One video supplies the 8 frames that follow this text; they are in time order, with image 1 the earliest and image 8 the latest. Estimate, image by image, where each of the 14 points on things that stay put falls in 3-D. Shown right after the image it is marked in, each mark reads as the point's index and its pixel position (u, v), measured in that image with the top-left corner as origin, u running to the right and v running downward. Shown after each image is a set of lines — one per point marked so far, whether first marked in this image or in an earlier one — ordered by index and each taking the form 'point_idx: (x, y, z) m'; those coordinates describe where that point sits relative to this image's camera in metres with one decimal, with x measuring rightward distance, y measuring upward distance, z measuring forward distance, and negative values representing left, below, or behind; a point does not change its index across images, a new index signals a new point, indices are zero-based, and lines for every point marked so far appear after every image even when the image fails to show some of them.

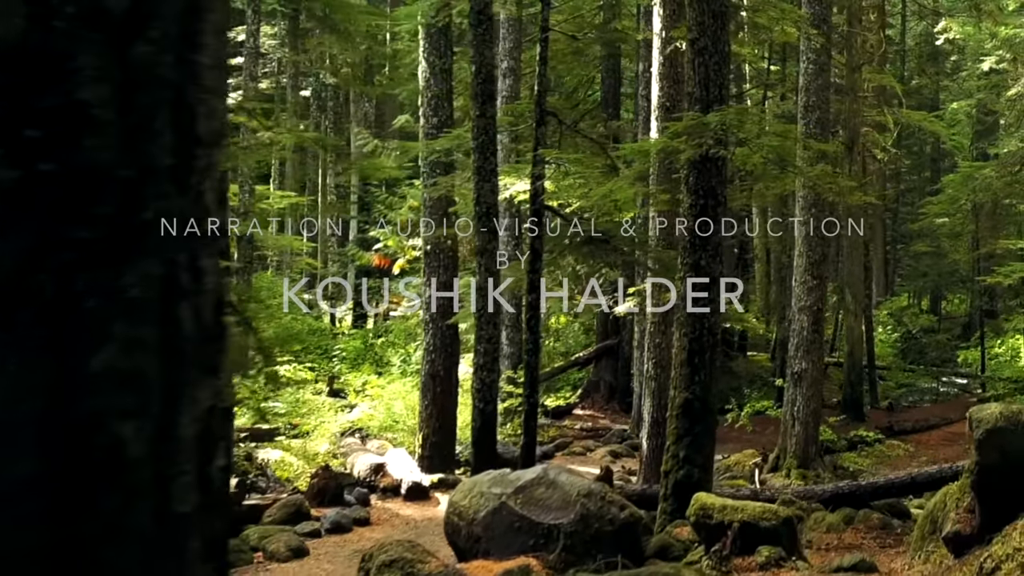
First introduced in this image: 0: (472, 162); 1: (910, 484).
0: (-0.2, +0.7, +9.6) m
1: (+2.2, -1.1, +9.4) m
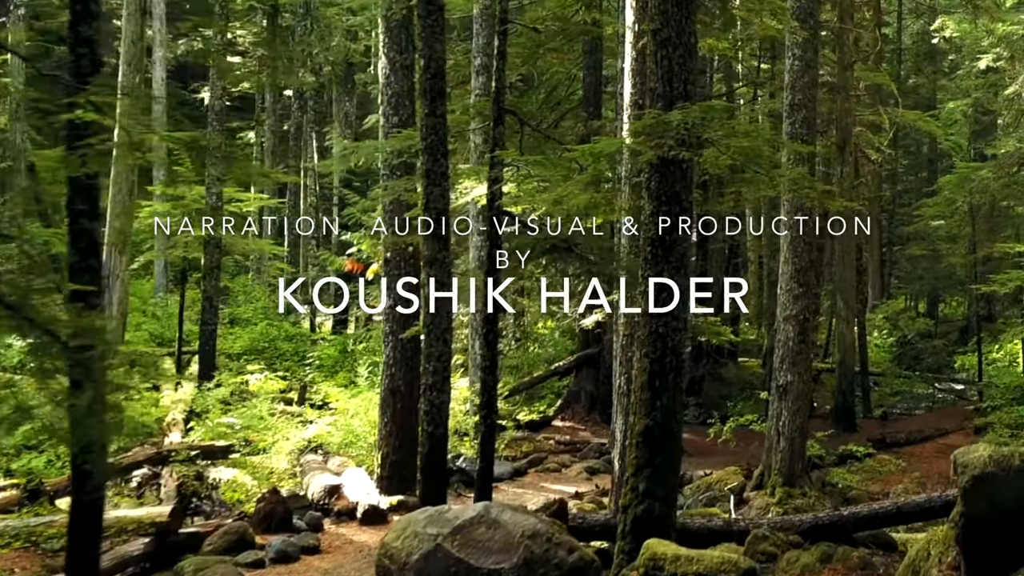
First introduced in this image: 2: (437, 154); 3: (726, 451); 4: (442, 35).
0: (-0.5, +0.6, +8.9) m
1: (+1.9, -1.1, +8.7) m
2: (-0.4, +0.7, +8.7) m
3: (+2.0, -1.7, +16.9) m
4: (-0.4, +1.3, +8.8) m
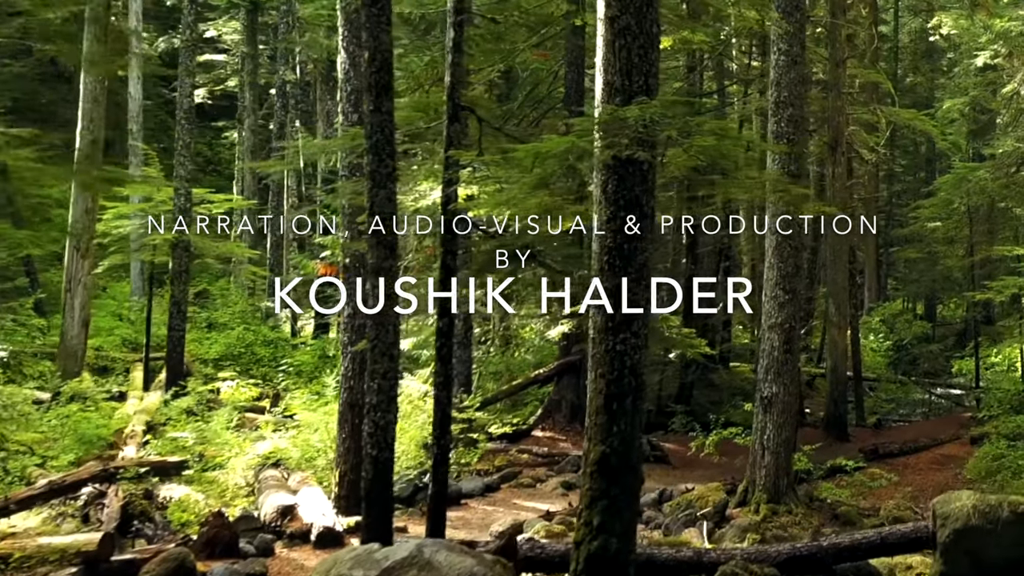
0: (-0.7, +0.6, +8.2) m
1: (+1.7, -1.2, +8.0) m
2: (-0.6, +0.6, +8.0) m
3: (+1.8, -1.7, +16.2) m
4: (-0.6, +1.2, +8.1) m
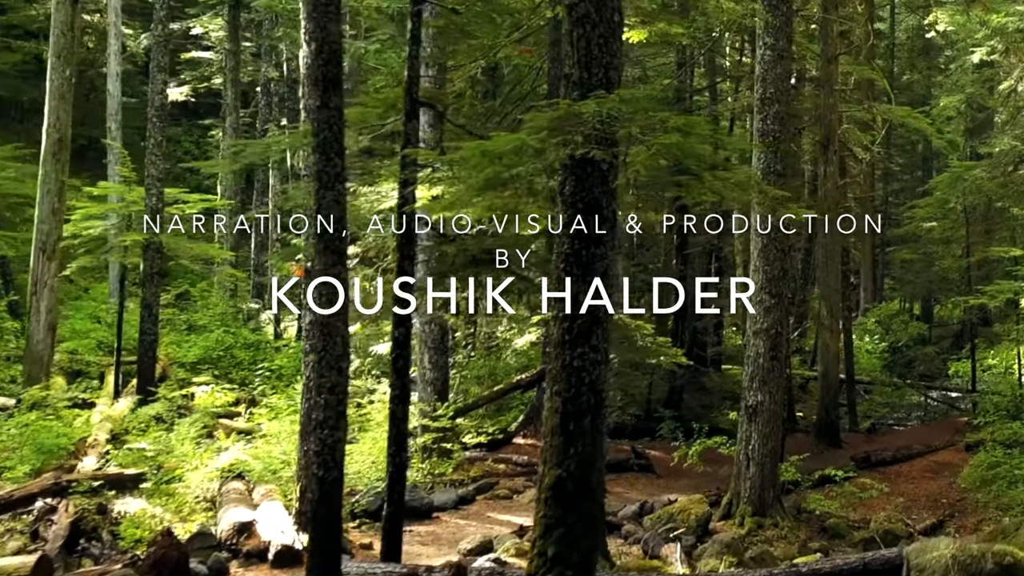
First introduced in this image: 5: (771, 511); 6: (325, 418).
0: (-0.9, +0.5, +7.6) m
1: (+1.5, -1.2, +7.4) m
2: (-0.8, +0.6, +7.5) m
3: (+1.6, -1.7, +15.6) m
4: (-0.8, +1.2, +7.6) m
5: (+2.0, -1.7, +13.4) m
6: (-0.8, -0.5, +7.3) m
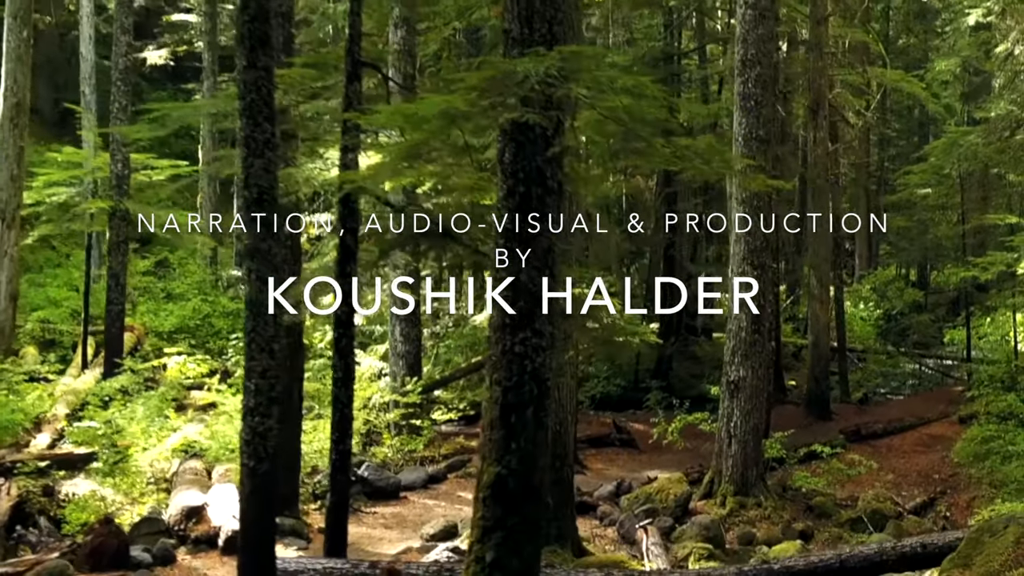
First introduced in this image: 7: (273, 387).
0: (-1.1, +0.6, +7.1) m
1: (+1.3, -1.1, +6.9) m
2: (-1.0, +0.7, +6.9) m
3: (+1.4, -1.5, +15.1) m
4: (-1.0, +1.3, +7.0) m
5: (+1.8, -1.5, +12.8) m
6: (-1.0, -0.5, +6.8) m
7: (-0.9, -0.4, +6.5) m
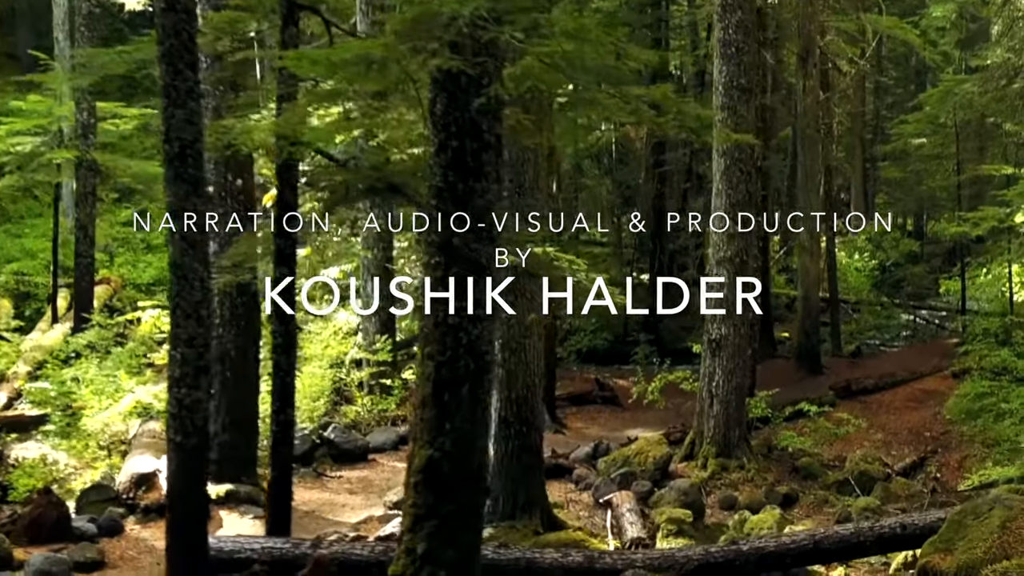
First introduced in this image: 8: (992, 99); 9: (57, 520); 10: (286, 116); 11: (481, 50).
0: (-1.3, +0.8, +6.5) m
1: (+1.1, -1.0, +6.4) m
2: (-1.2, +0.8, +6.4) m
3: (+1.2, -1.1, +14.6) m
4: (-1.2, +1.4, +6.5) m
5: (+1.6, -1.2, +12.4) m
6: (-1.2, -0.3, +6.3) m
7: (-1.1, -0.2, +6.0) m
8: (+4.7, +1.9, +17.2) m
9: (-2.2, -1.1, +8.5) m
10: (-0.8, +0.6, +6.1) m
11: (-0.1, +0.7, +4.8) m
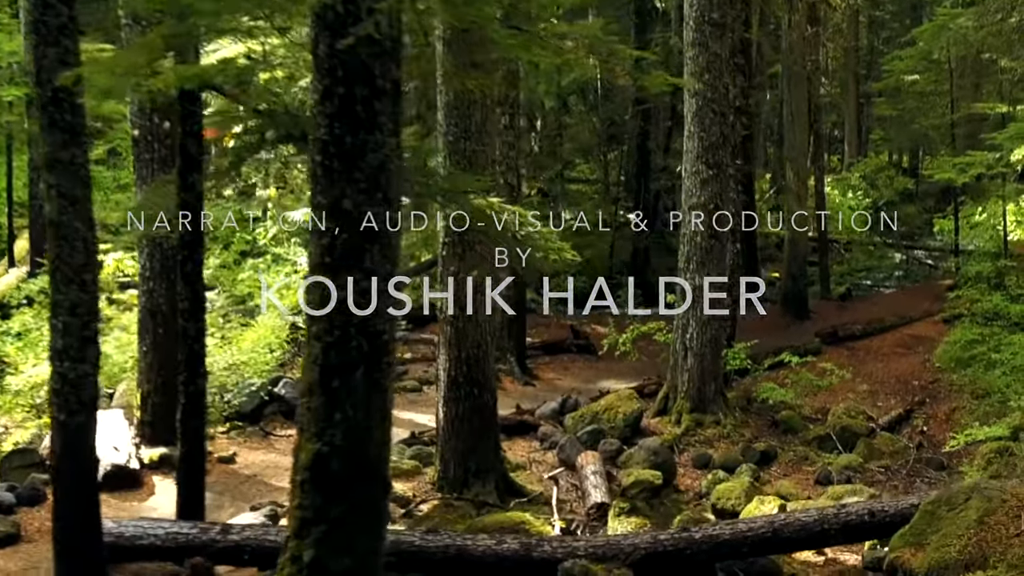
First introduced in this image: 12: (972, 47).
0: (-1.5, +0.9, +5.9) m
1: (+0.9, -0.8, +5.8) m
2: (-1.4, +1.0, +5.7) m
3: (+0.9, -0.6, +14.0) m
4: (-1.4, +1.6, +5.7) m
5: (+1.4, -0.8, +11.8) m
6: (-1.4, -0.2, +5.6) m
7: (-1.3, -0.1, +5.4) m
8: (+4.5, +2.4, +16.5) m
9: (-2.5, -0.9, +7.9) m
10: (-1.0, +0.7, +5.4) m
11: (-0.3, +0.7, +4.1) m
12: (+4.8, +2.5, +18.1) m
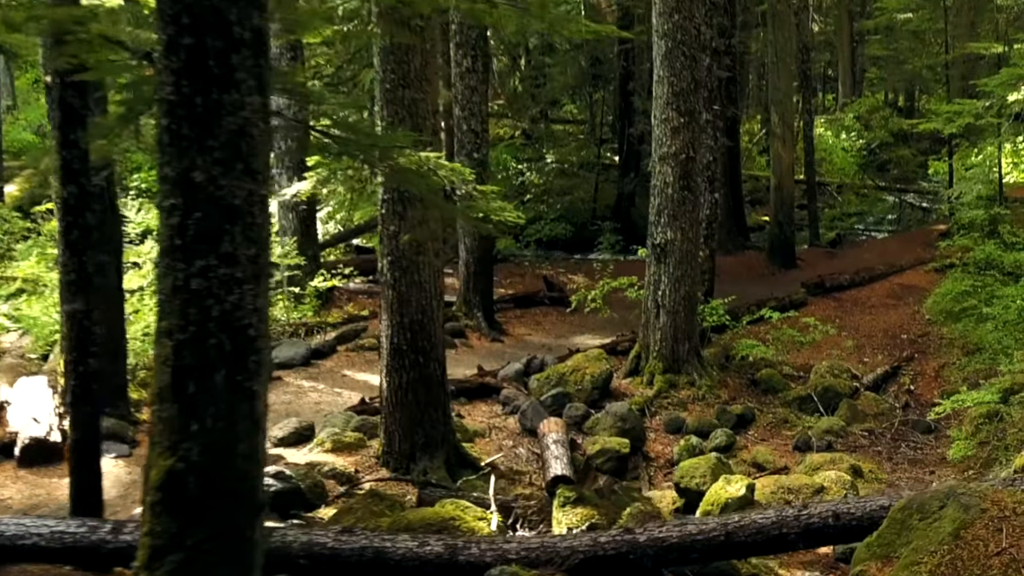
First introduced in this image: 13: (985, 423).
0: (-1.7, +1.0, +5.2) m
1: (+0.6, -0.8, +5.2) m
2: (-1.7, +1.1, +5.0) m
3: (+0.7, -0.2, +13.4) m
4: (-1.6, +1.7, +5.0) m
5: (+1.1, -0.5, +11.1) m
6: (-1.7, -0.1, +5.0) m
7: (-1.6, 0.0, +4.7) m
8: (+4.2, +2.9, +15.7) m
9: (-2.7, -0.8, +7.2) m
10: (-1.3, +0.8, +4.8) m
11: (-0.6, +0.8, +3.4) m
12: (+4.6, +3.1, +17.4) m
13: (+2.6, -0.8, +9.7) m
